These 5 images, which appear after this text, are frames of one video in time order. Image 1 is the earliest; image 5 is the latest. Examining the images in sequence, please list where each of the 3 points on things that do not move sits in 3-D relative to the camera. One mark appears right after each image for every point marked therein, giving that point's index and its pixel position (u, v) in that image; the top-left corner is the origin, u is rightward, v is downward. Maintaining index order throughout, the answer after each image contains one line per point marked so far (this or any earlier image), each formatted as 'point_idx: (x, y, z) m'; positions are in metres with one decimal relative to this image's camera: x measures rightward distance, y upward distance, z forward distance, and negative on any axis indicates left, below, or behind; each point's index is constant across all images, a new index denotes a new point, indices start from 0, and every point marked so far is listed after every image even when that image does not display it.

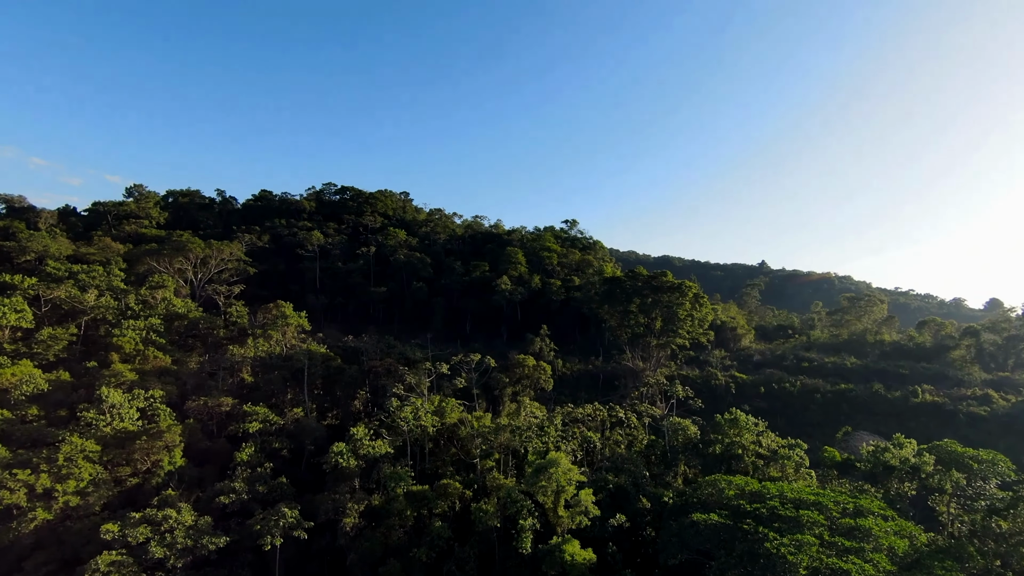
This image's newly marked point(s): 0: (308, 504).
0: (-7.4, -7.9, +18.5) m
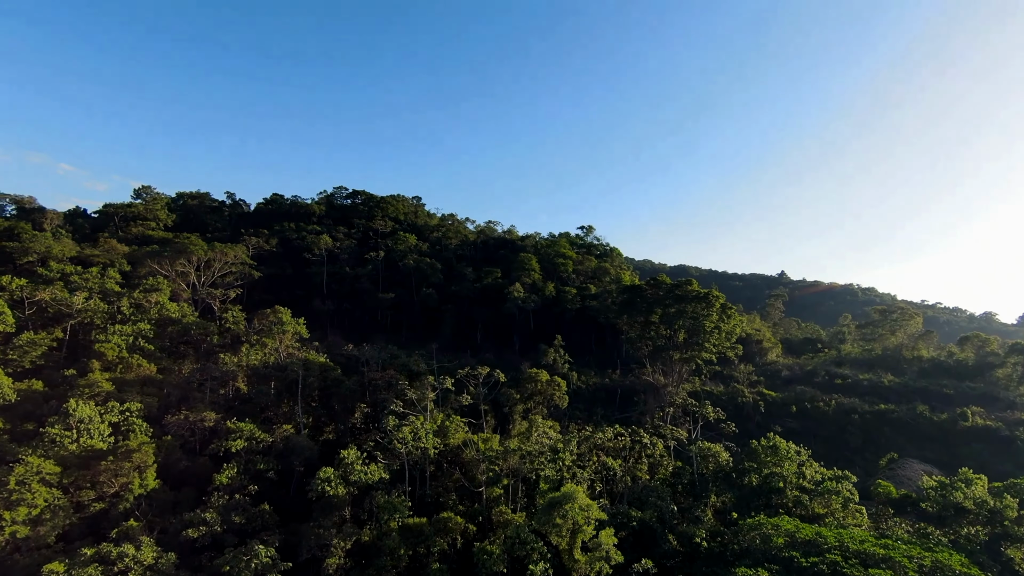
0: (-7.2, -8.0, +16.4) m
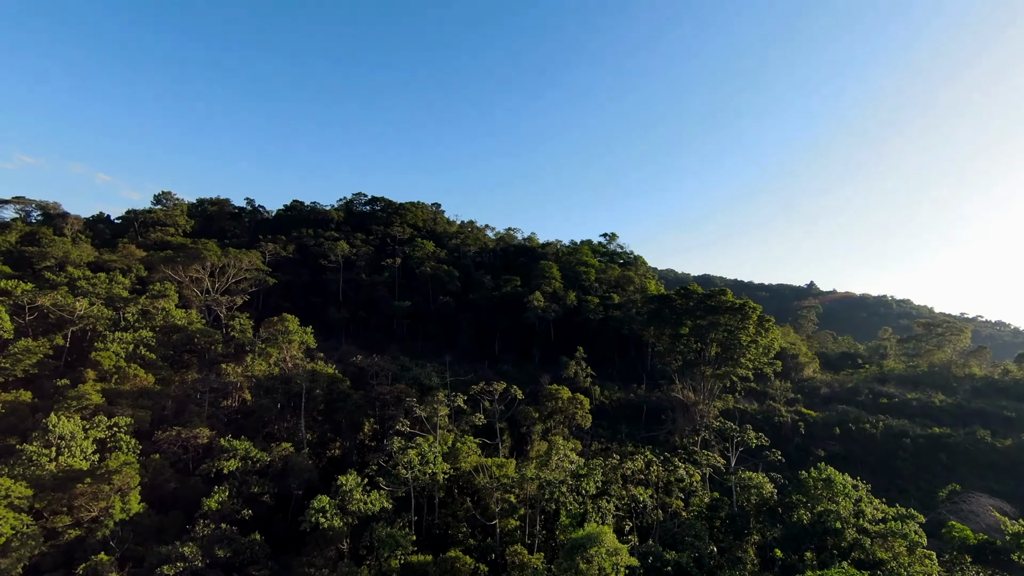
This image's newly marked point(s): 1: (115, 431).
0: (-6.7, -8.2, +14.8) m
1: (-13.4, -4.8, +17.1) m
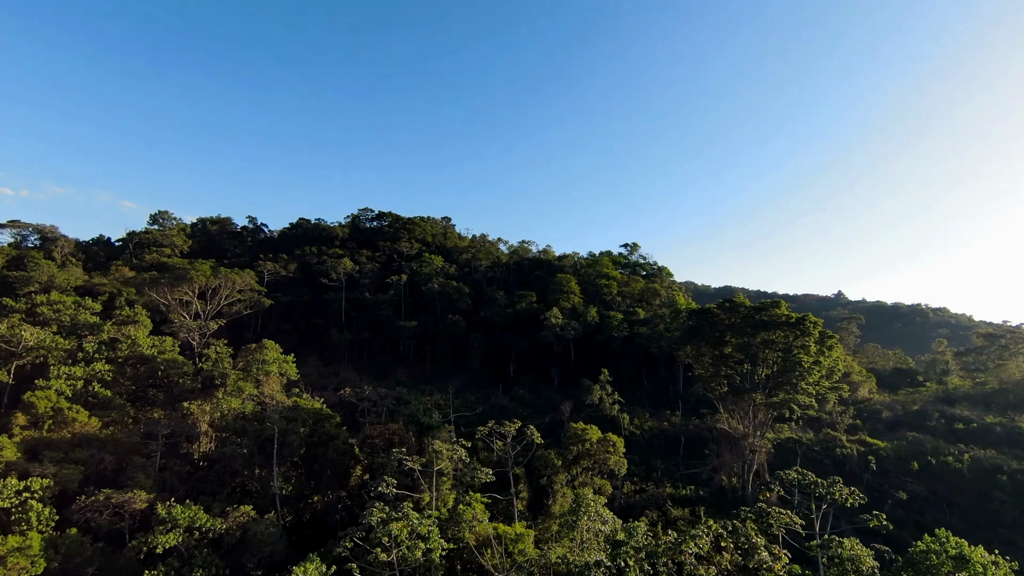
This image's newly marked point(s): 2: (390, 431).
0: (-6.2, -8.8, +10.8) m
1: (-12.9, -5.5, +13.5) m
2: (-4.5, -5.3, +19.0) m
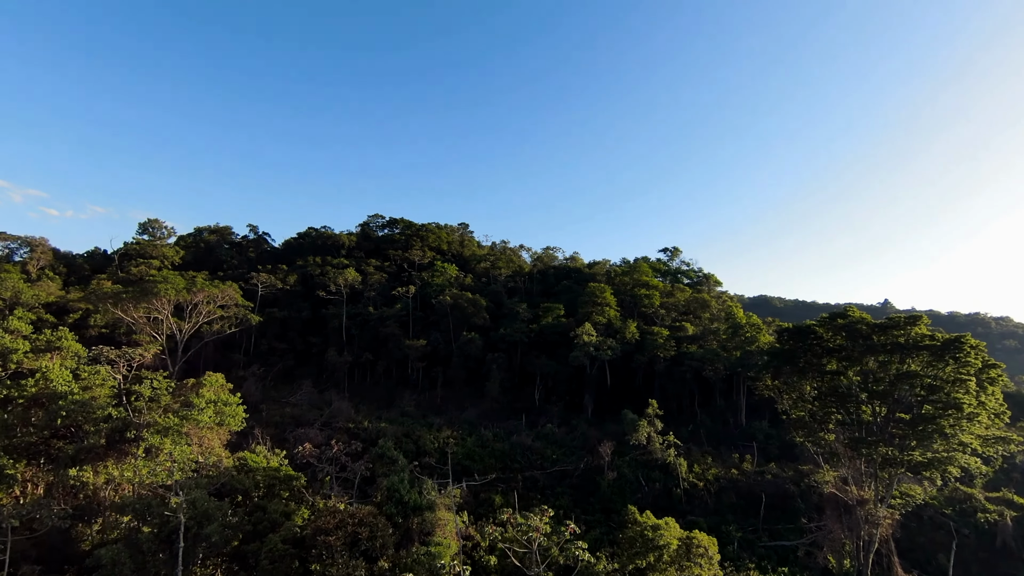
0: (-5.9, -9.0, +4.5) m
1: (-12.5, -5.9, +7.6) m
2: (-3.8, -5.7, +12.7) m
